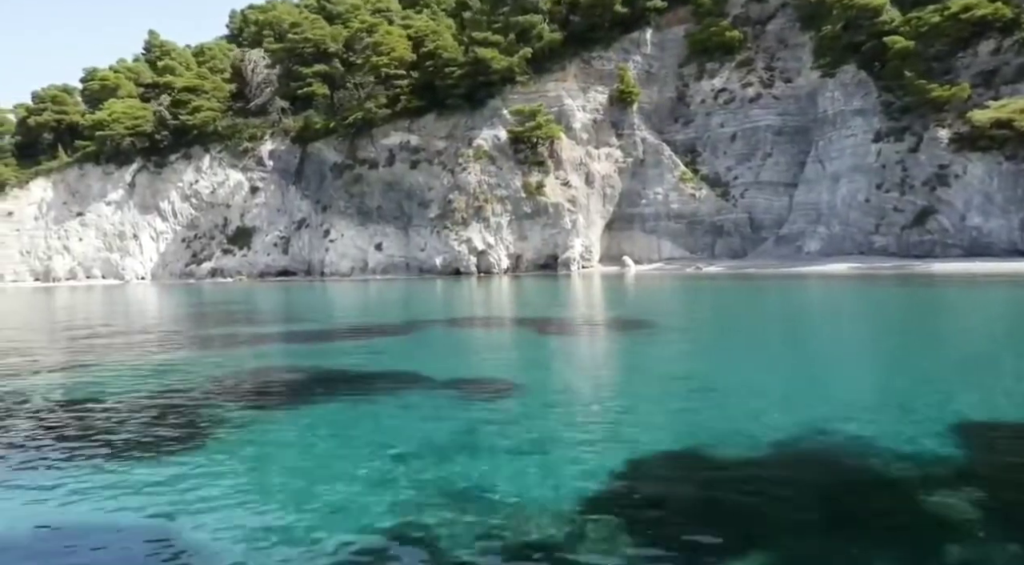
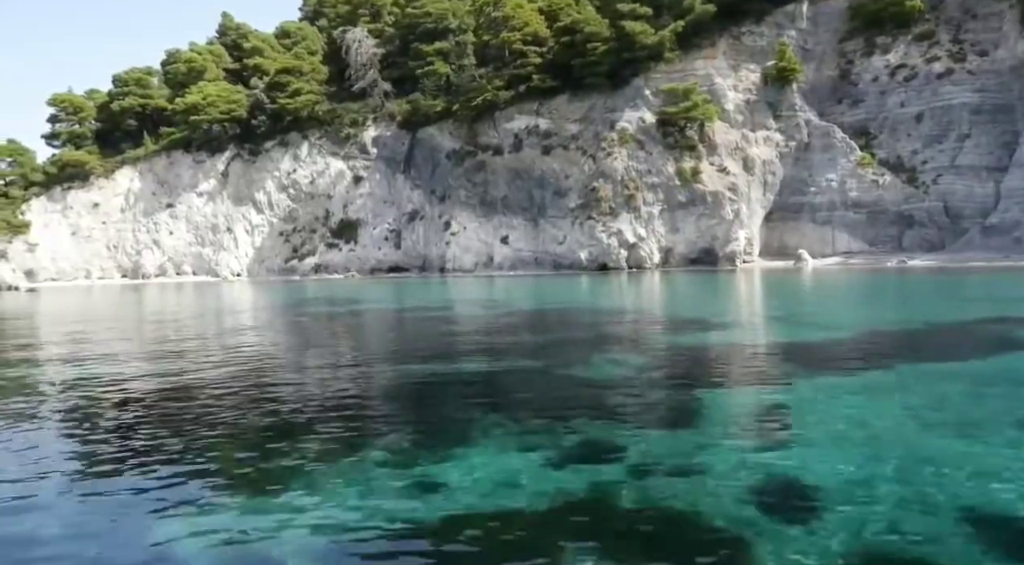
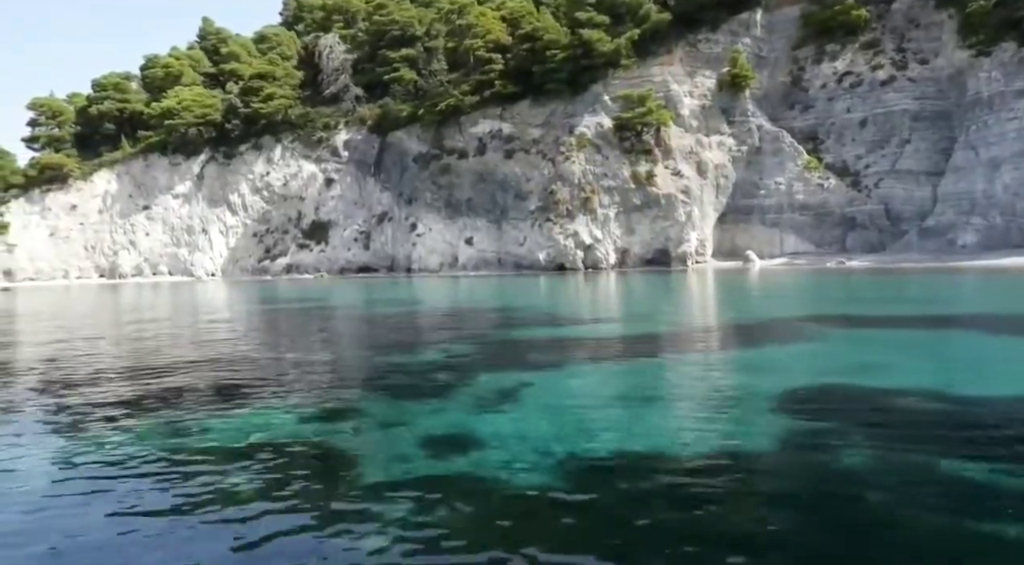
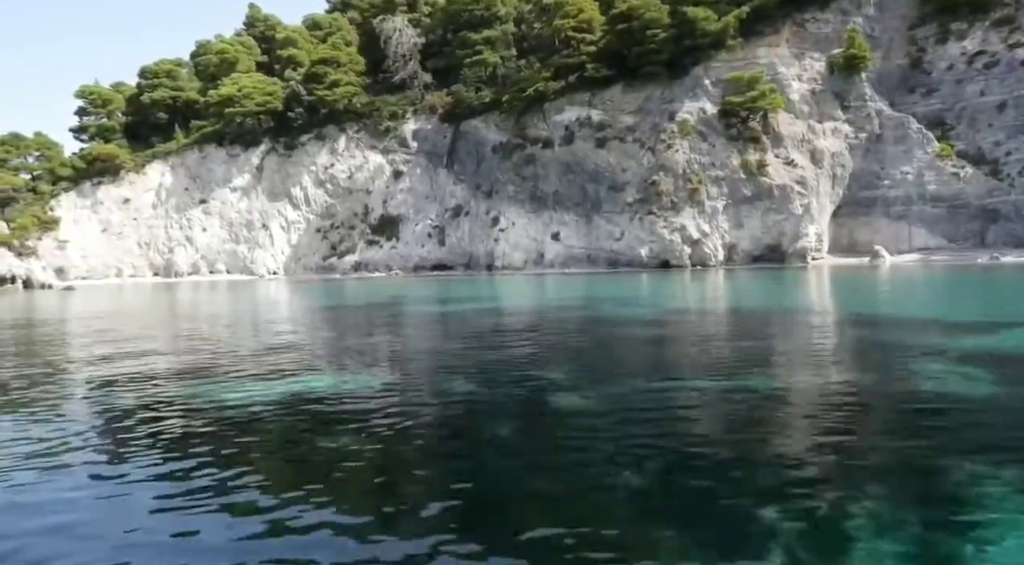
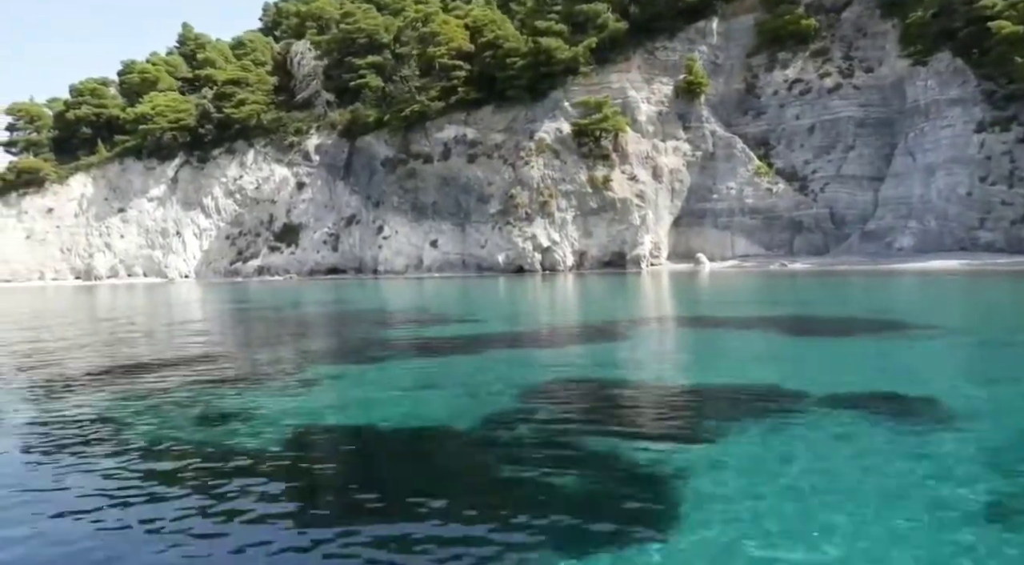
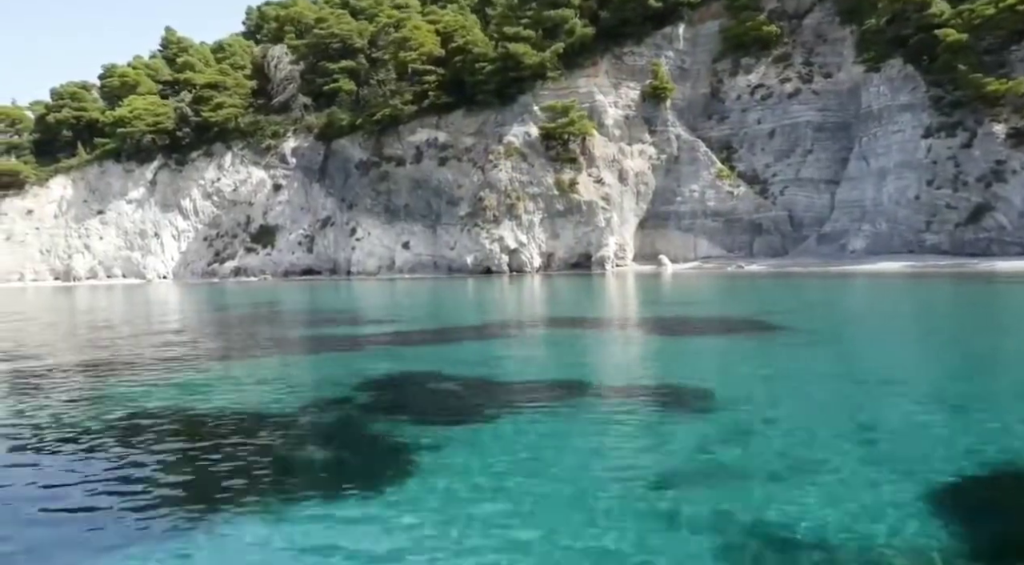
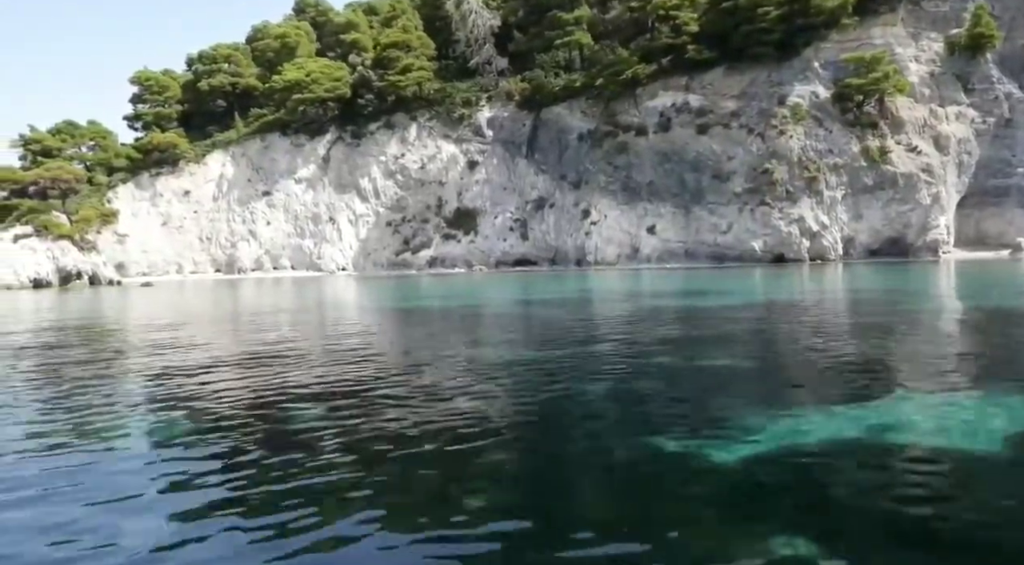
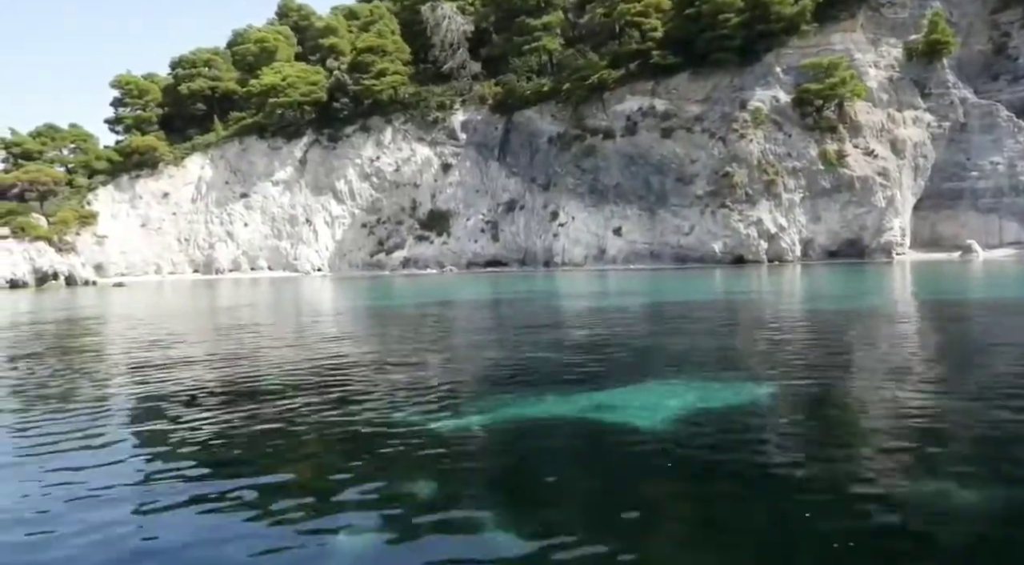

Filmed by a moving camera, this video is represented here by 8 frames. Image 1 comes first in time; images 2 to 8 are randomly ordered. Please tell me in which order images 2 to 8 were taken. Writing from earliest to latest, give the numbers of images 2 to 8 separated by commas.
6, 5, 3, 2, 4, 8, 7
